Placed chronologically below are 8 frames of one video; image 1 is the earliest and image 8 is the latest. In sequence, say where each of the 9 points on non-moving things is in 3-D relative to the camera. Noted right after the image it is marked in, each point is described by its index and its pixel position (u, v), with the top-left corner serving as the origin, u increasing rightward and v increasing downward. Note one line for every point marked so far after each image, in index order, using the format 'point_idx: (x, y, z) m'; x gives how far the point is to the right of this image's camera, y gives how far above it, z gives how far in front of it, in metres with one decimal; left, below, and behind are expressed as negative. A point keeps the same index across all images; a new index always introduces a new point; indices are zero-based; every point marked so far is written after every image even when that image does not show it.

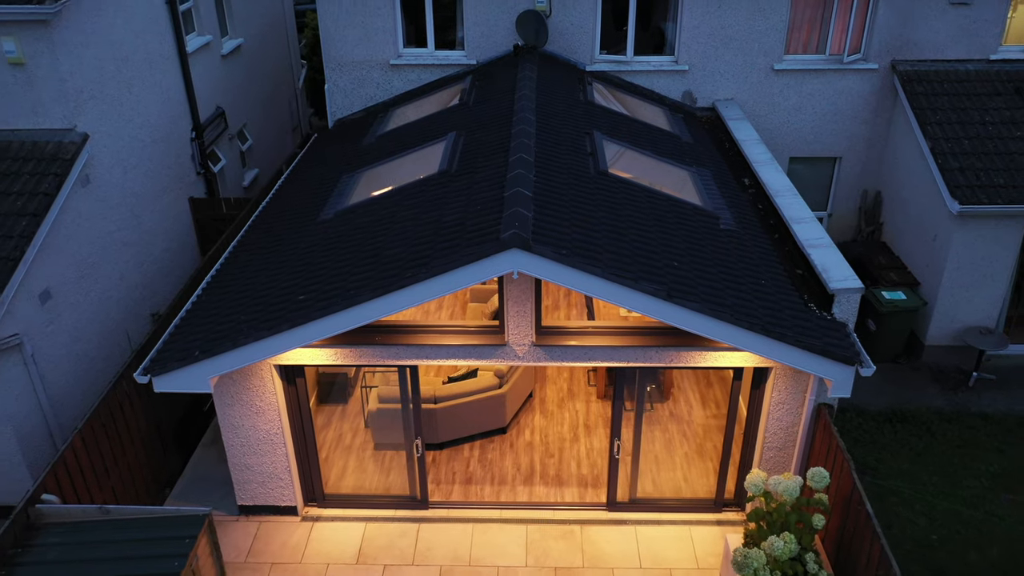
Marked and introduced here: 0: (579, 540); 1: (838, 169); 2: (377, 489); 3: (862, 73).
0: (+0.6, -2.3, +8.8) m
1: (+4.4, +1.6, +13.2) m
2: (-1.3, -1.9, +9.2) m
3: (+4.4, +2.7, +12.4) m
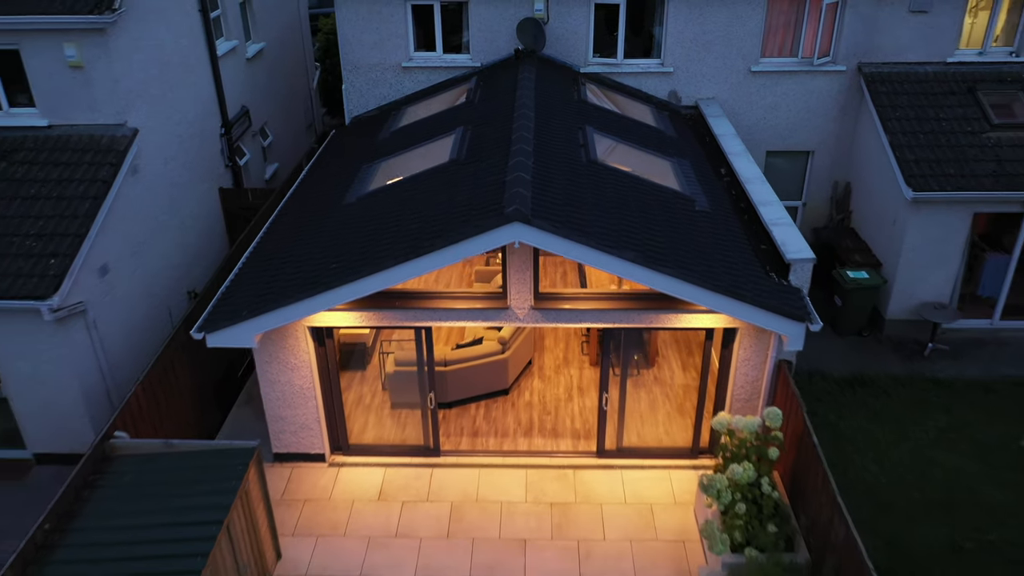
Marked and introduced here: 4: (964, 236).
0: (+0.6, -2.0, +10.0) m
1: (+4.4, +1.9, +14.5) m
2: (-1.3, -1.6, +10.5) m
3: (+4.4, +3.0, +13.7) m
4: (+5.7, +0.7, +12.3) m
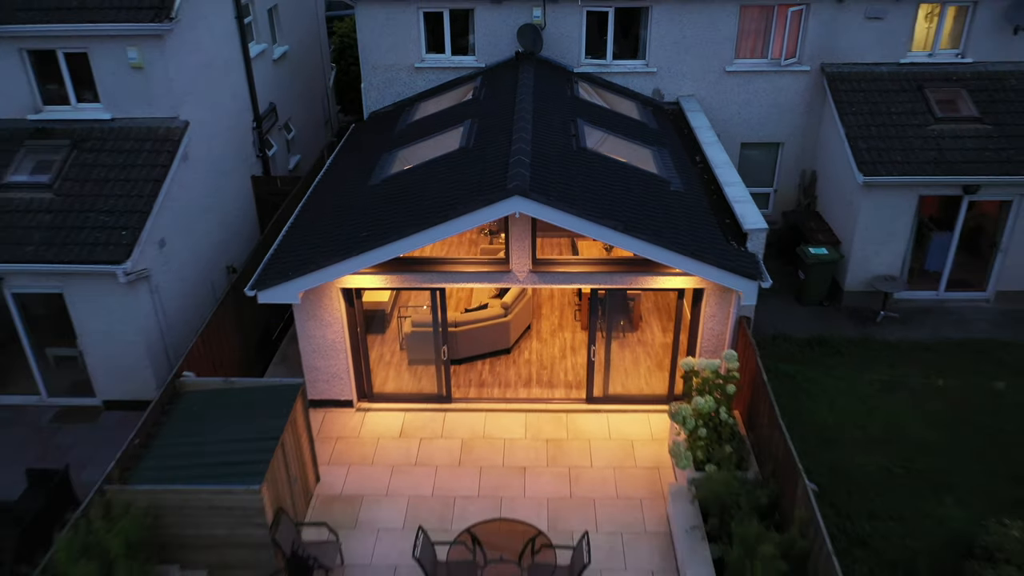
0: (+0.6, -1.6, +11.7) m
1: (+4.4, +2.2, +16.1) m
2: (-1.2, -1.3, +12.2) m
3: (+4.5, +3.4, +15.4) m
4: (+5.7, +1.0, +14.0) m
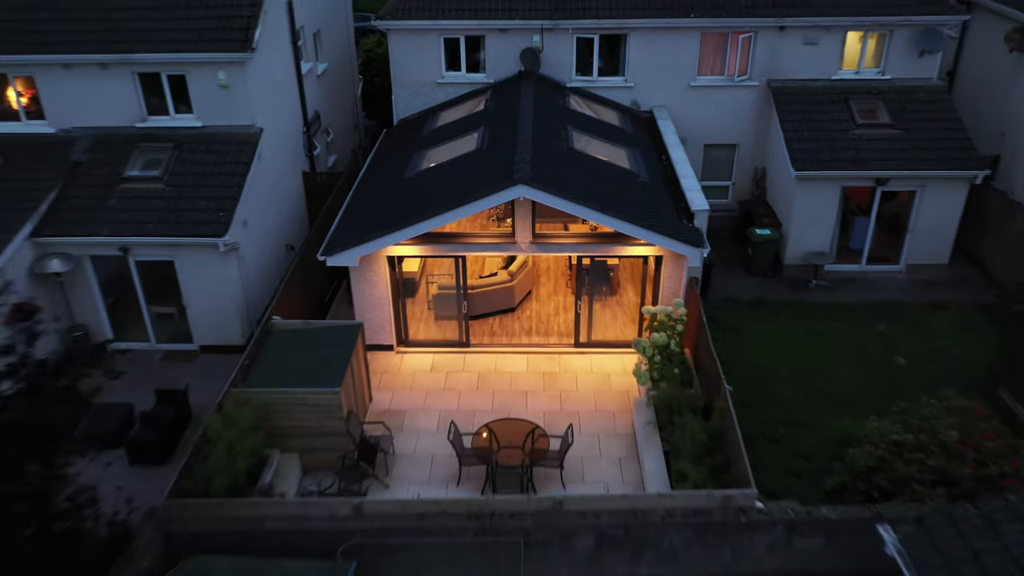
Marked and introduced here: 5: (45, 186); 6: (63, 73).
0: (+0.7, -1.1, +15.2) m
1: (+4.5, +2.7, +19.6) m
2: (-1.2, -0.8, +15.7) m
3: (+4.5, +3.8, +18.8) m
4: (+5.8, +1.5, +17.5) m
5: (-7.2, +1.6, +15.1) m
6: (-7.3, +3.5, +16.0) m
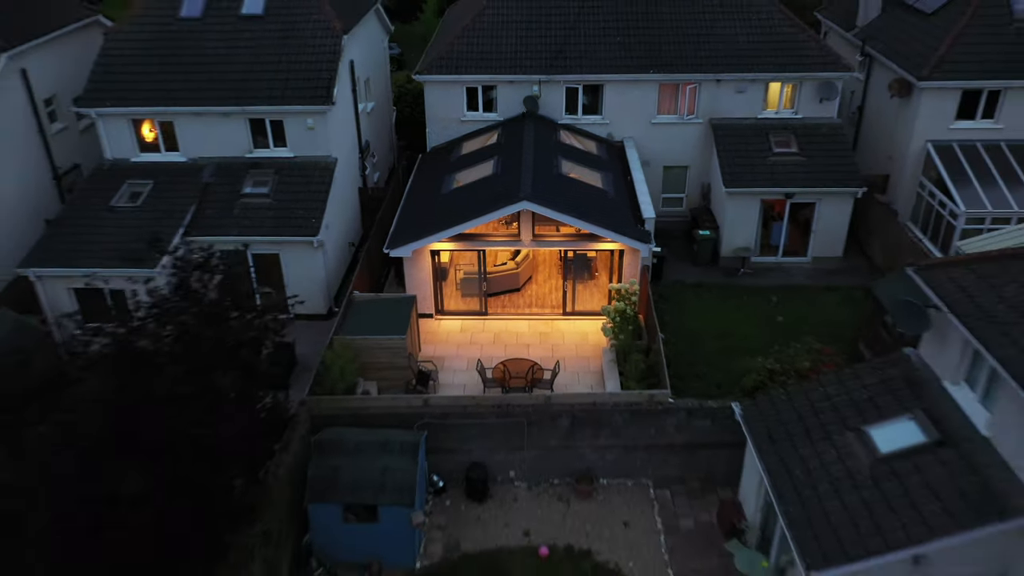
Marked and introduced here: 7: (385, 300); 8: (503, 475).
0: (+0.8, -0.8, +21.4) m
1: (+4.6, +3.1, +25.8) m
2: (-1.0, -0.4, +21.9) m
3: (+4.7, +4.2, +25.0) m
4: (+5.9, +1.9, +23.7) m
5: (-7.0, +1.9, +21.3) m
6: (-7.2, +3.8, +22.2) m
7: (-2.6, -0.2, +19.9) m
8: (-0.1, -3.1, +16.2) m
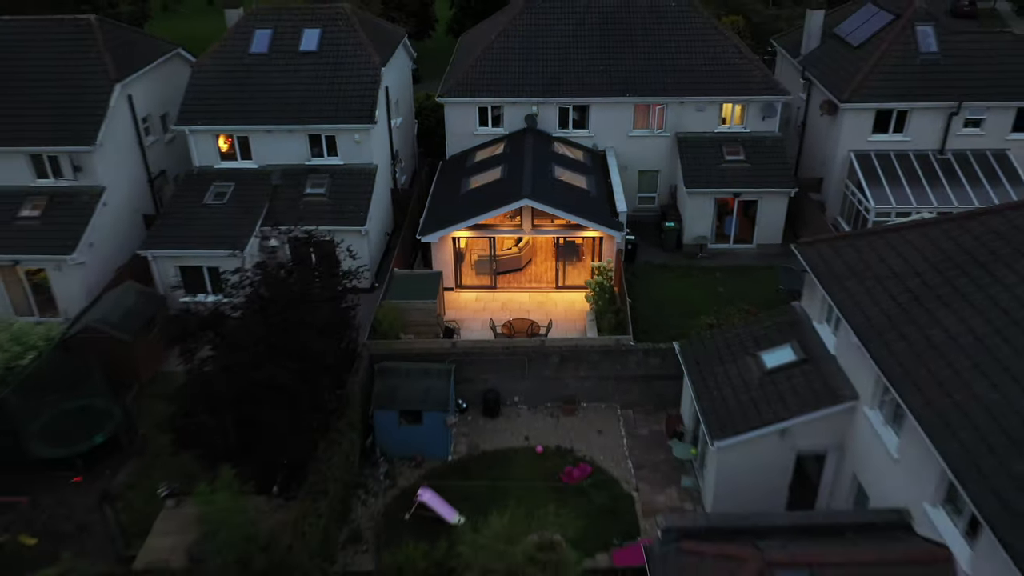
0: (+0.9, -0.2, +27.3) m
1: (+4.7, +3.6, +31.7) m
2: (-0.9, +0.1, +27.8) m
3: (+4.8, +4.8, +30.9) m
4: (+6.0, +2.4, +29.6) m
5: (-6.9, +2.5, +27.2) m
6: (-7.1, +4.4, +28.1) m
7: (-2.5, +0.4, +25.8) m
8: (0.0, -2.5, +22.1) m
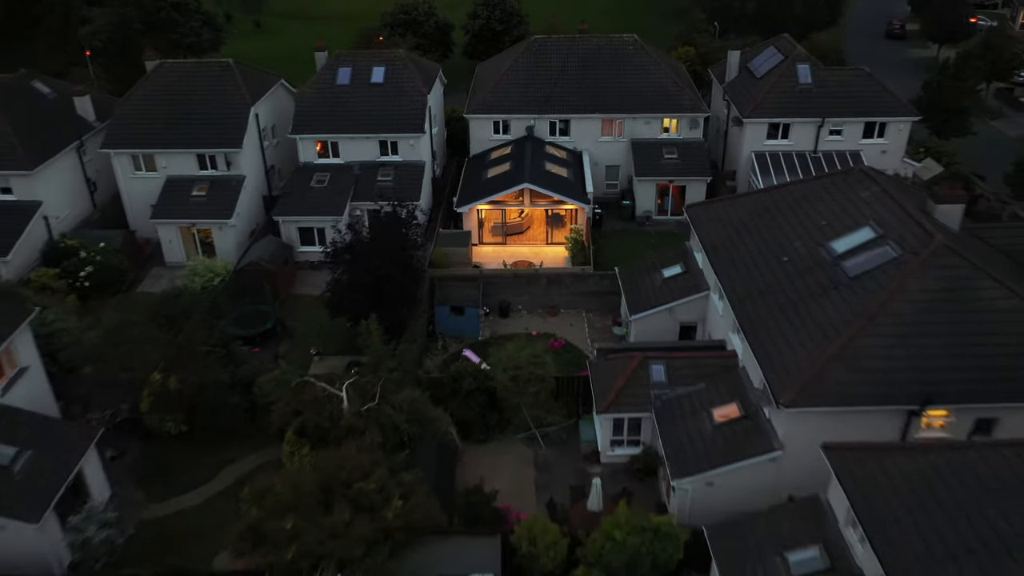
0: (+1.1, +1.6, +40.6) m
1: (+4.9, +5.5, +45.0) m
2: (-0.7, +2.0, +41.1) m
3: (+5.0, +6.6, +44.2) m
4: (+6.2, +4.3, +42.9) m
5: (-6.7, +4.3, +40.6) m
6: (-6.9, +6.2, +41.4) m
7: (-2.3, +2.2, +39.2) m
8: (+0.2, -0.7, +35.5) m
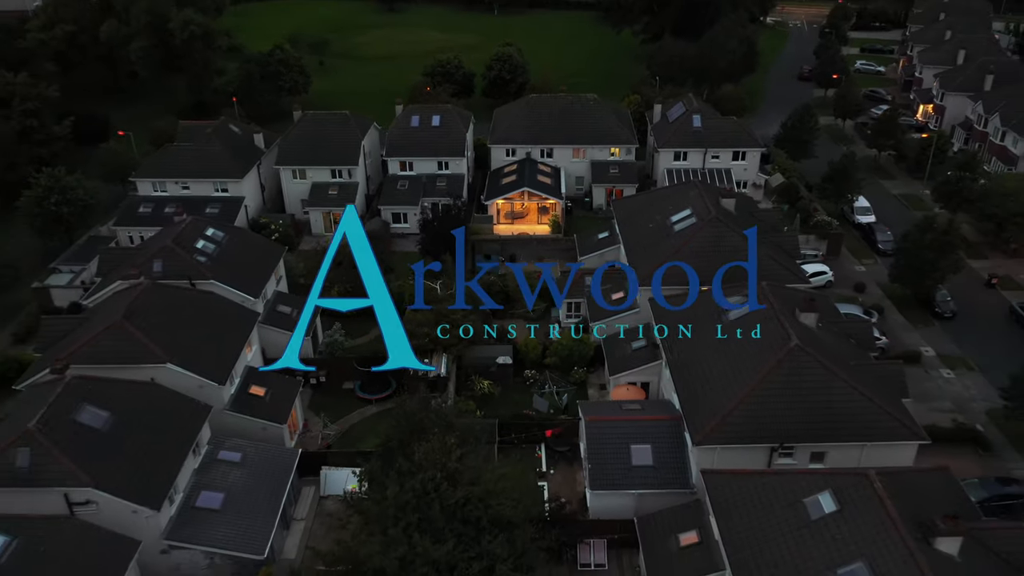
0: (+1.5, +4.2, +68.0) m
1: (+5.3, +8.1, +72.4) m
2: (-0.4, +4.6, +68.5) m
3: (+5.4, +9.2, +71.6) m
4: (+6.6, +6.9, +70.3) m
5: (-6.4, +7.0, +68.0) m
6: (-6.5, +8.9, +68.8) m
7: (-1.9, +4.8, +66.5) m
8: (+0.5, +2.0, +62.8) m
